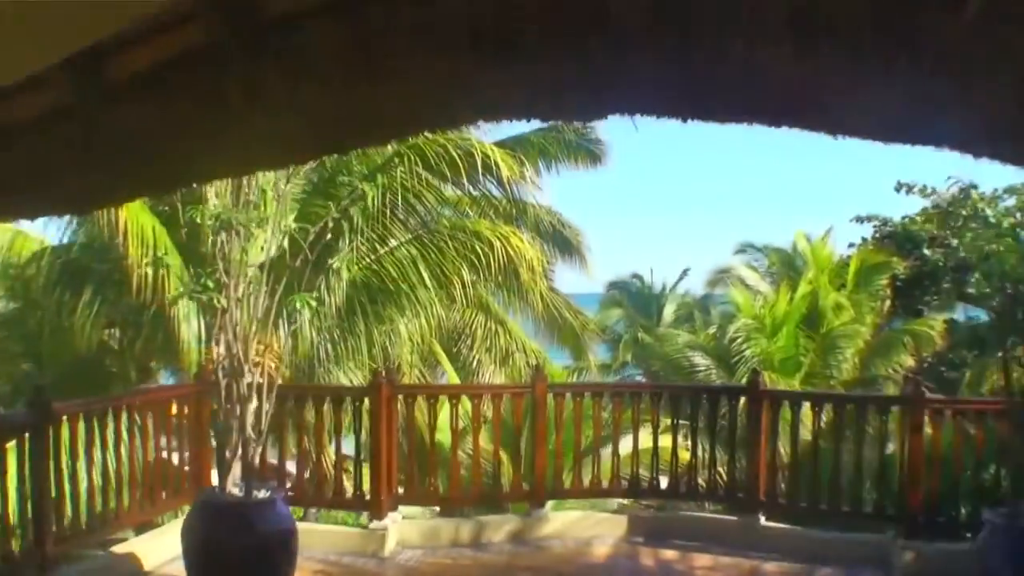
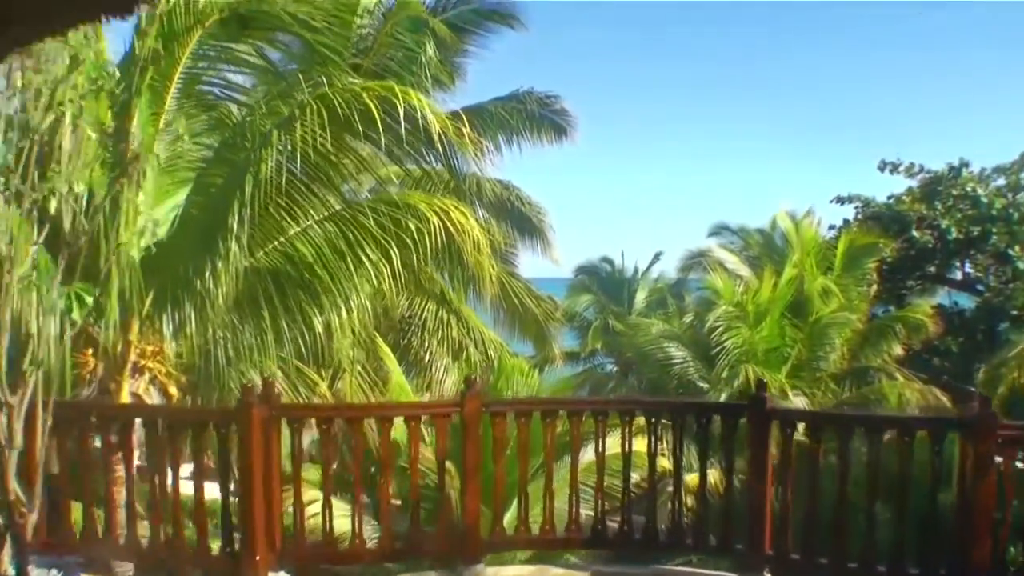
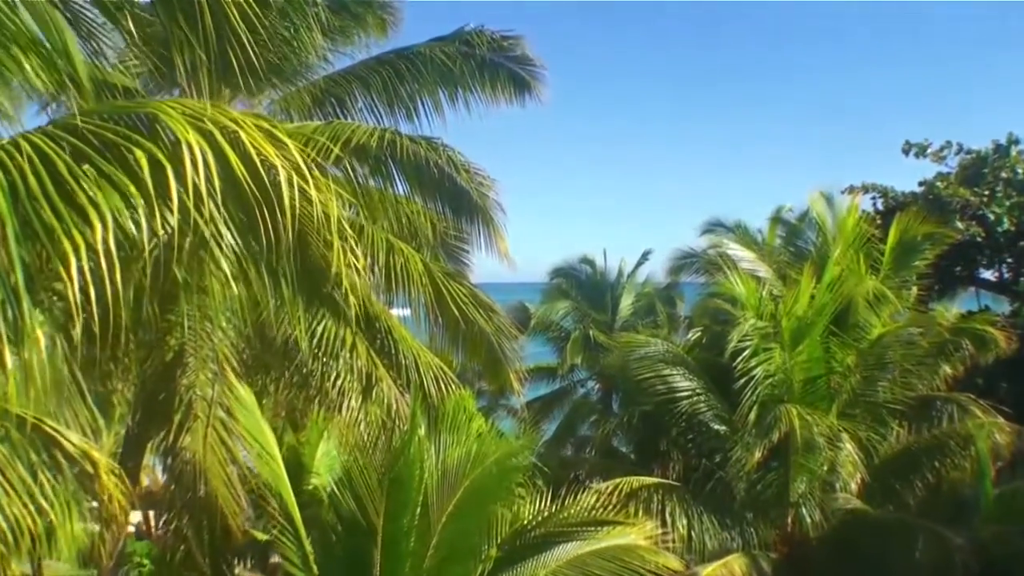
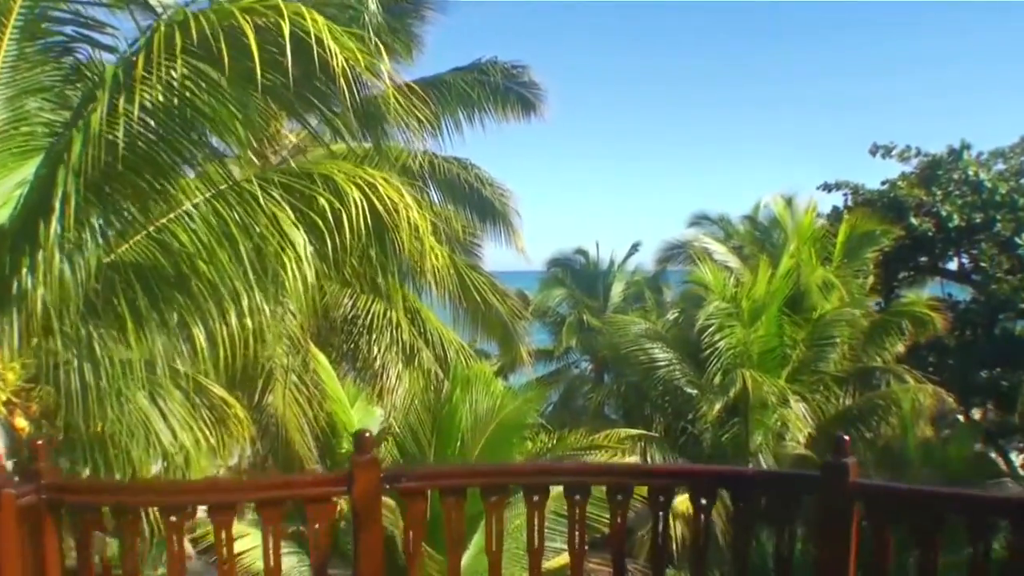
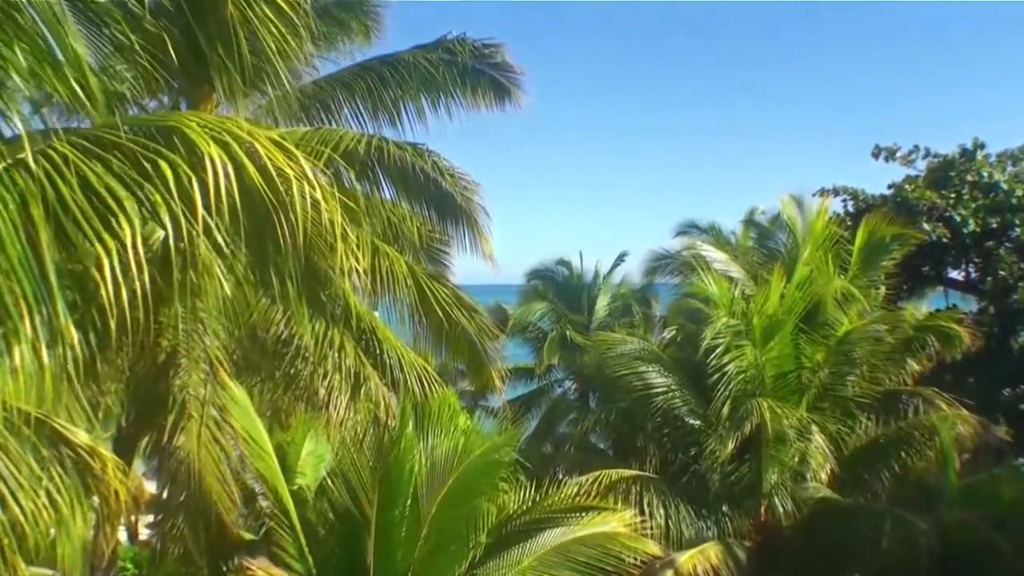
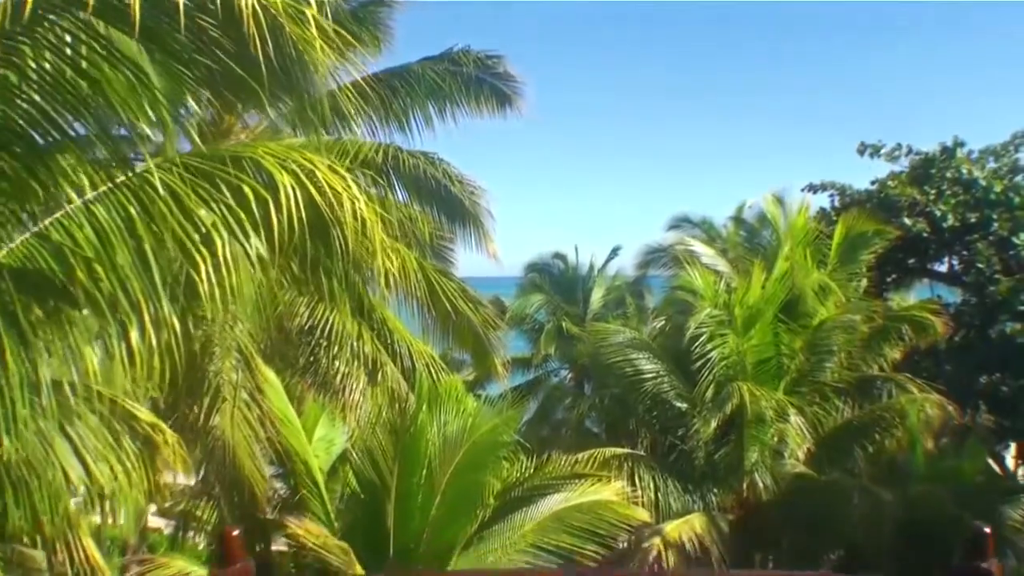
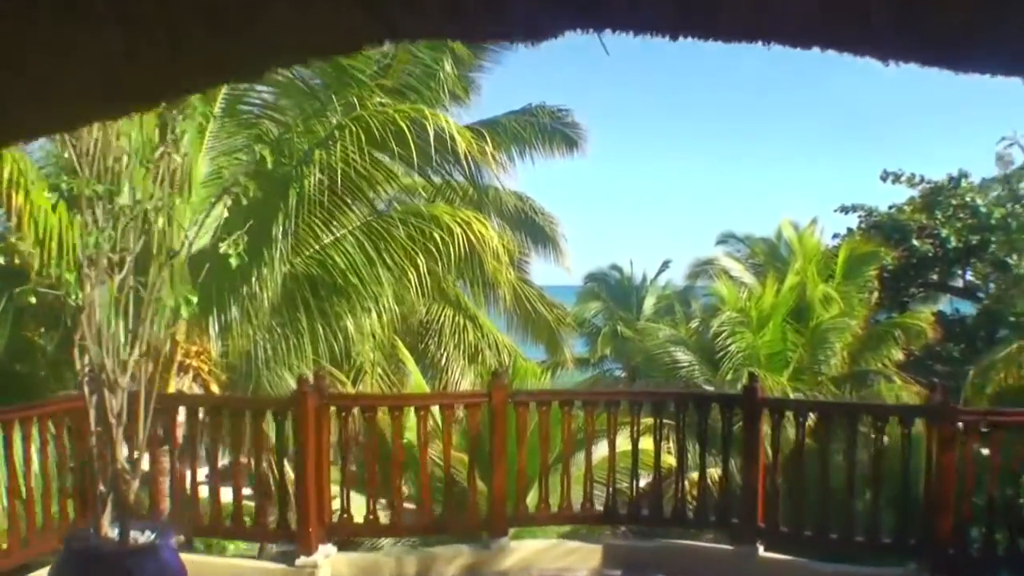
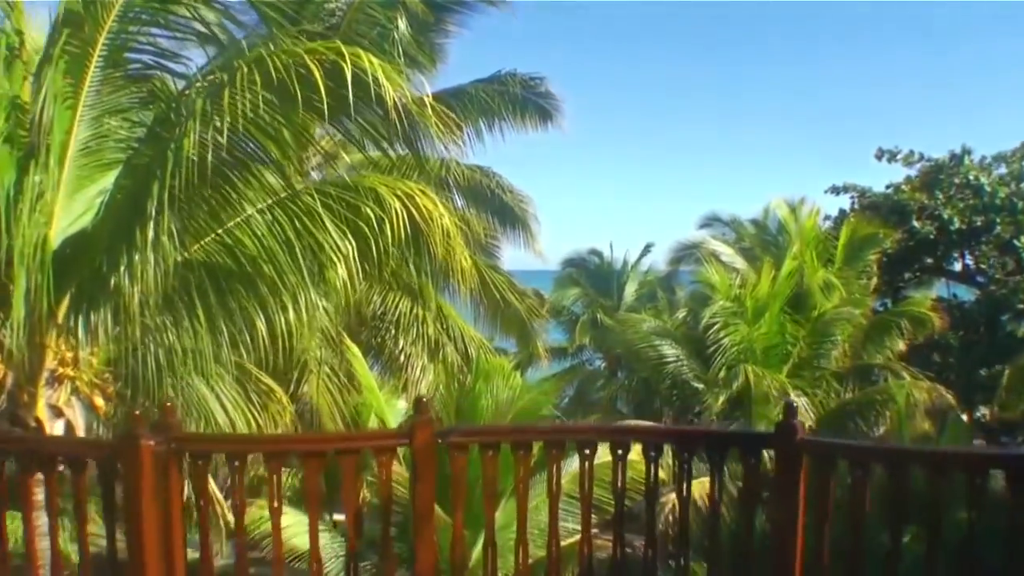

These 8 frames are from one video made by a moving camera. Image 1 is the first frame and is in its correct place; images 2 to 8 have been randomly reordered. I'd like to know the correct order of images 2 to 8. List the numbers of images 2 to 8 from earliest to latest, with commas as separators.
7, 2, 8, 4, 6, 5, 3
